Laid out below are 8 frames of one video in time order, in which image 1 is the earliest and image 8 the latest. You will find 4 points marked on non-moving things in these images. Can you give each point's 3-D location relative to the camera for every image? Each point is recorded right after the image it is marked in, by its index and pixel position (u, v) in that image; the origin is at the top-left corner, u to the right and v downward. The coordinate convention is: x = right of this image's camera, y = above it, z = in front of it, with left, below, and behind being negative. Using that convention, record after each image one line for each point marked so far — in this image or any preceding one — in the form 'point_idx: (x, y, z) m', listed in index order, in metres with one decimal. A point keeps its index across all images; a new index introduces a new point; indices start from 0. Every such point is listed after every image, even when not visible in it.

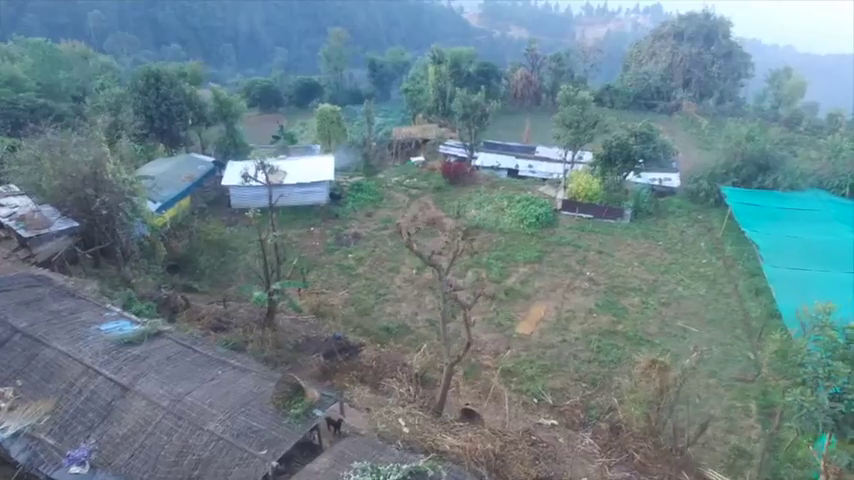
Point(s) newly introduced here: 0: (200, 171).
0: (-7.2, +2.2, +19.4) m
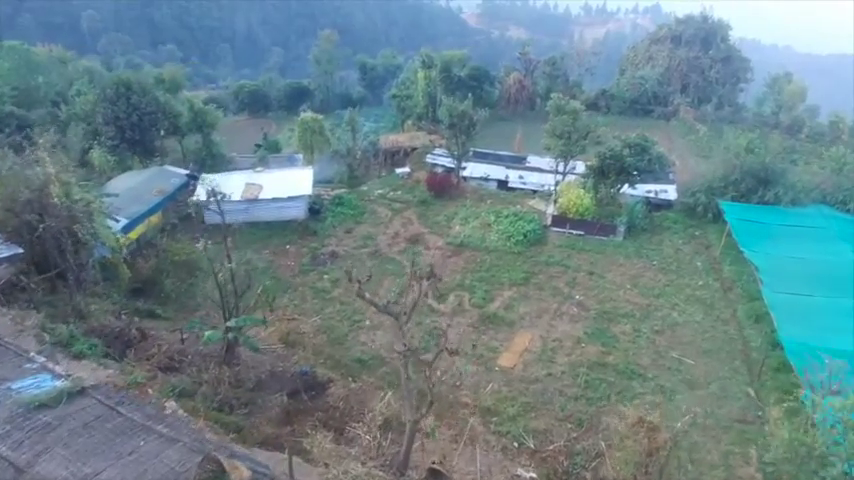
0: (-7.7, +1.7, +18.5) m
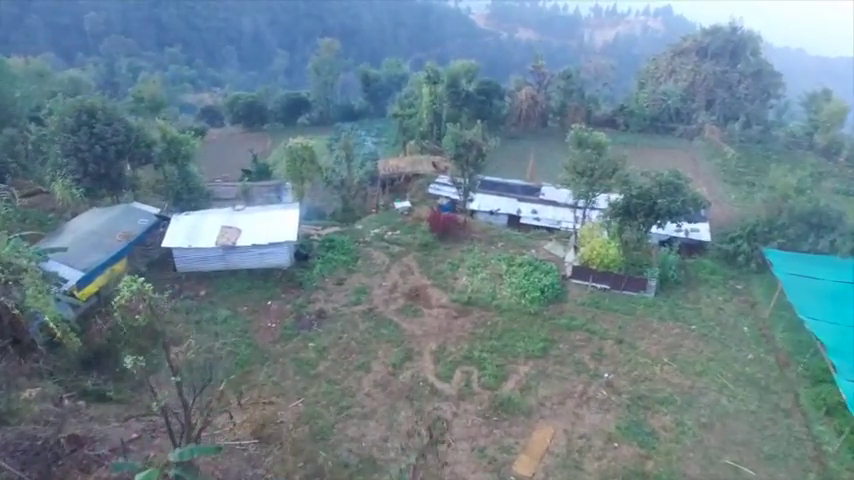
0: (-7.6, +0.4, +16.3) m
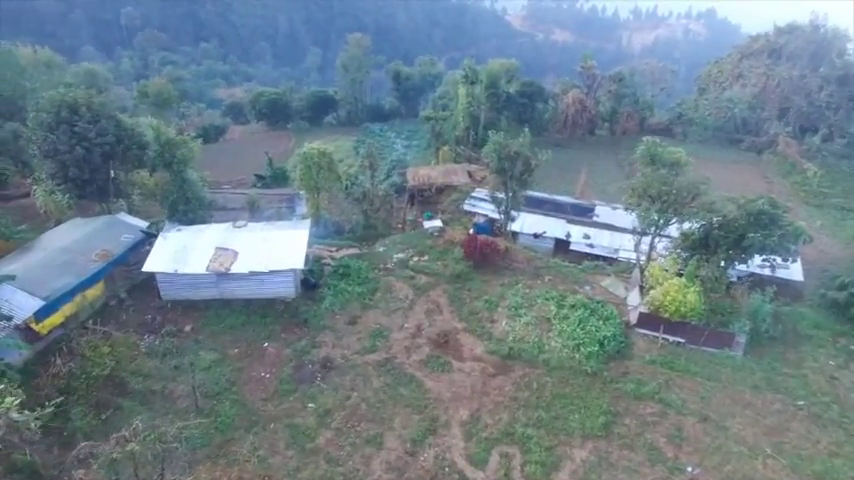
0: (-6.9, -0.1, +13.9) m
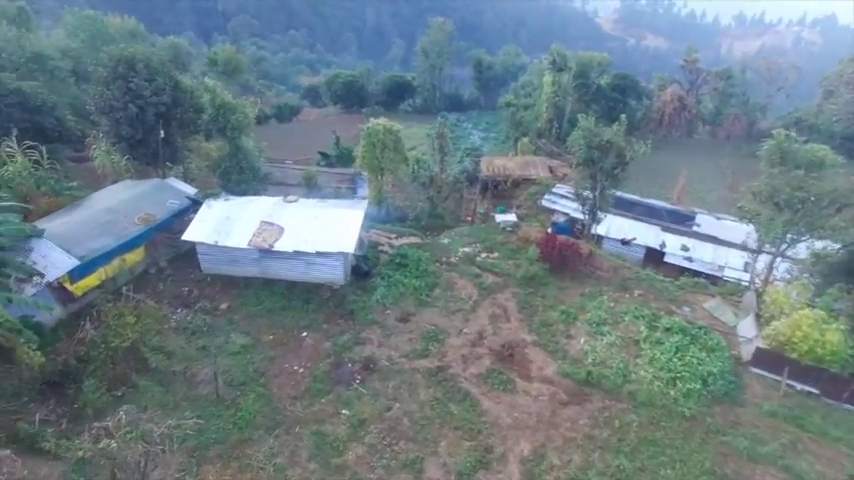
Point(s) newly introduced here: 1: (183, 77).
0: (-5.5, +0.7, +12.8) m
1: (-6.0, +4.1, +15.0) m
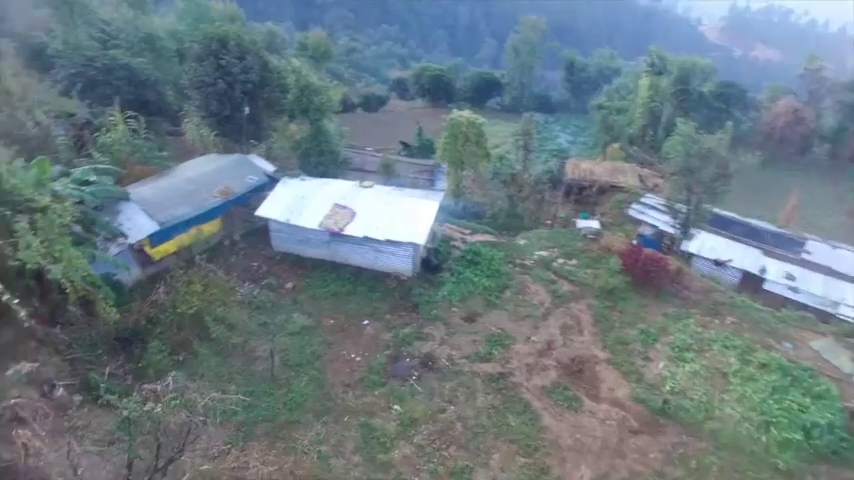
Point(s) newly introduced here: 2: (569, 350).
0: (-3.8, +1.2, +12.8) m
1: (-3.8, +4.7, +15.1) m
2: (+2.3, -1.8, +10.0) m
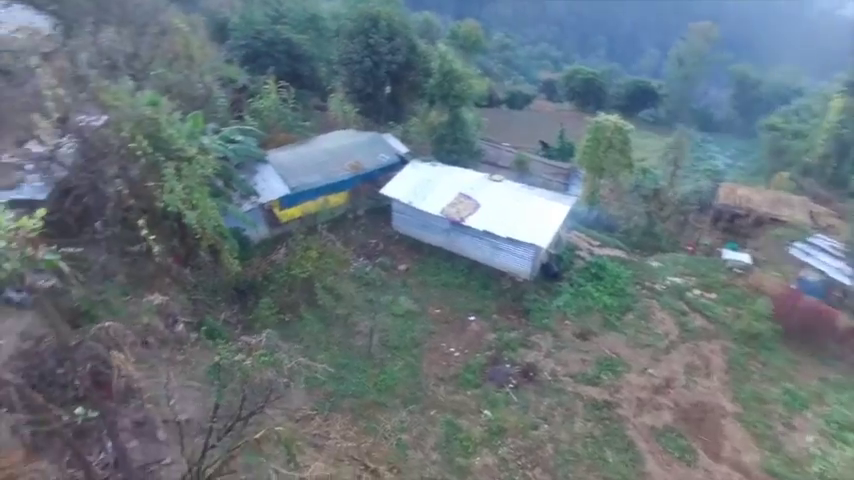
0: (-1.0, +1.7, +12.9) m
1: (+0.1, +5.0, +15.1) m
2: (+3.8, -2.2, +8.8) m
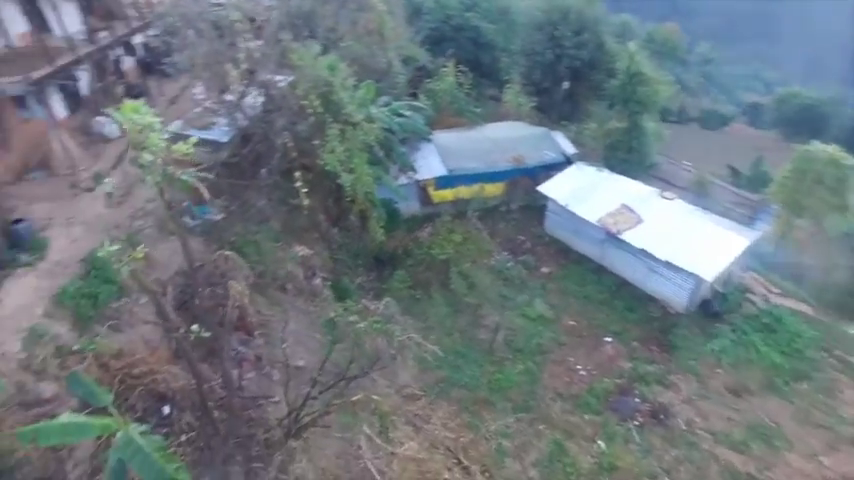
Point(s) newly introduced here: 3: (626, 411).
0: (+2.4, +1.7, +12.4) m
1: (+4.6, +4.7, +14.1) m
2: (+5.1, -2.9, +7.2) m
3: (+2.6, -2.2, +8.1) m
